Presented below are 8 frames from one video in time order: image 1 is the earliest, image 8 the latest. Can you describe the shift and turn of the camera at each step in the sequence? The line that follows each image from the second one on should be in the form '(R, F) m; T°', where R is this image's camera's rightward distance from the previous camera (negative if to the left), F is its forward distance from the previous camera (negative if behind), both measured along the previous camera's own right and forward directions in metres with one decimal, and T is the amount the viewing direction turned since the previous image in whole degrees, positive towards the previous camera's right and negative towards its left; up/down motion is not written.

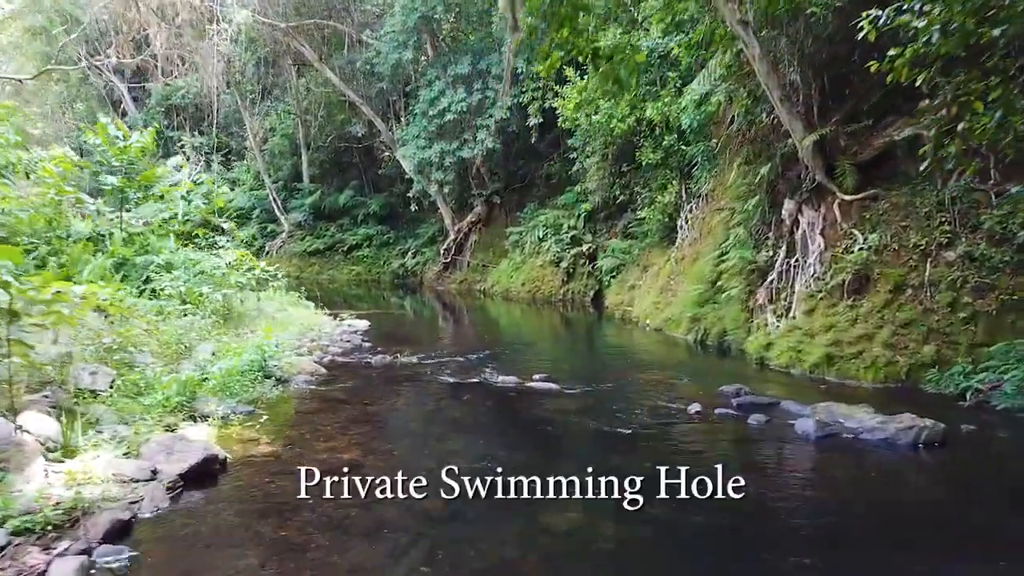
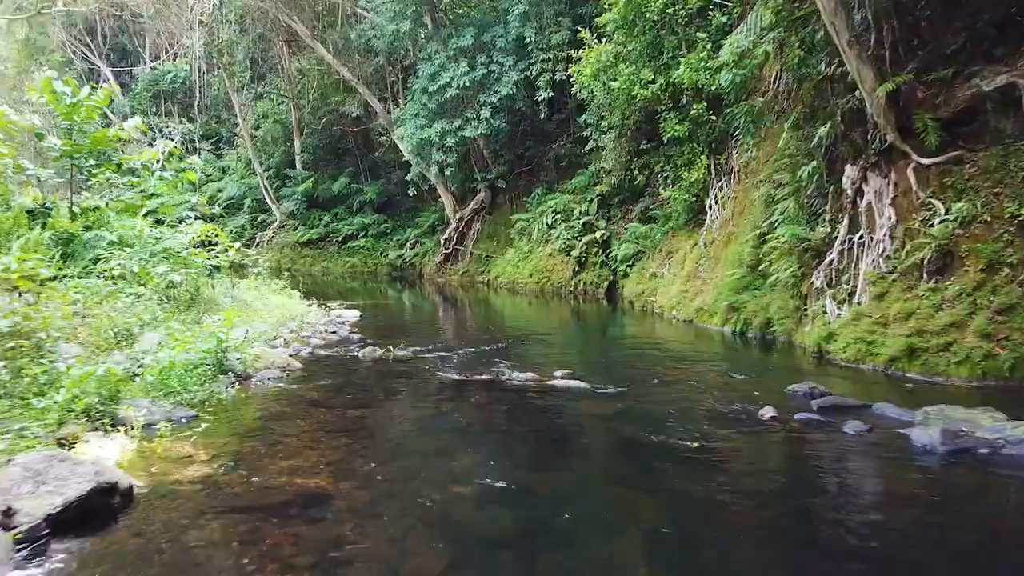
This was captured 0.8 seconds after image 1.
(-0.1, +1.4) m; 0°
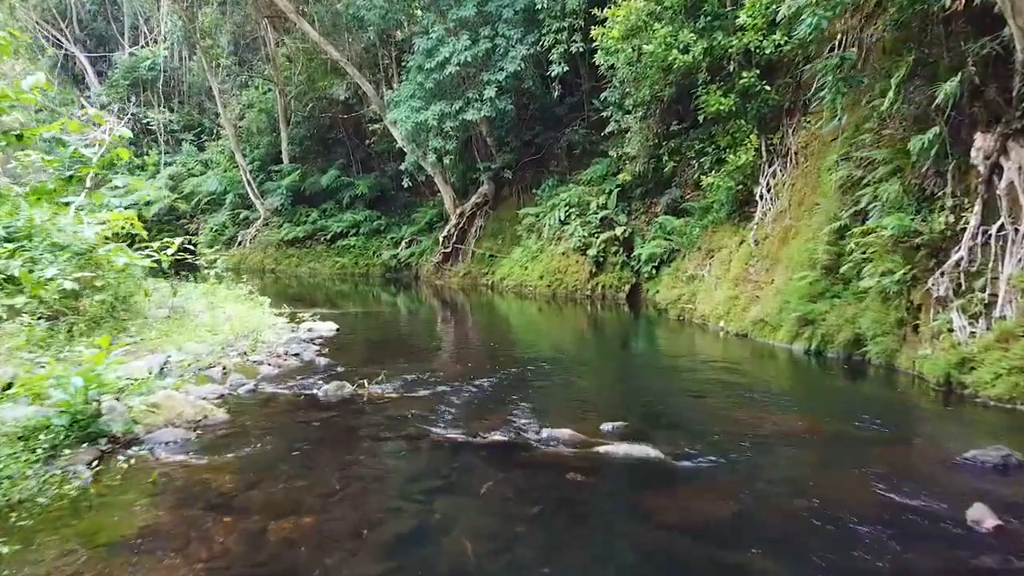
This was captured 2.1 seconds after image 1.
(-0.1, +2.1) m; 0°
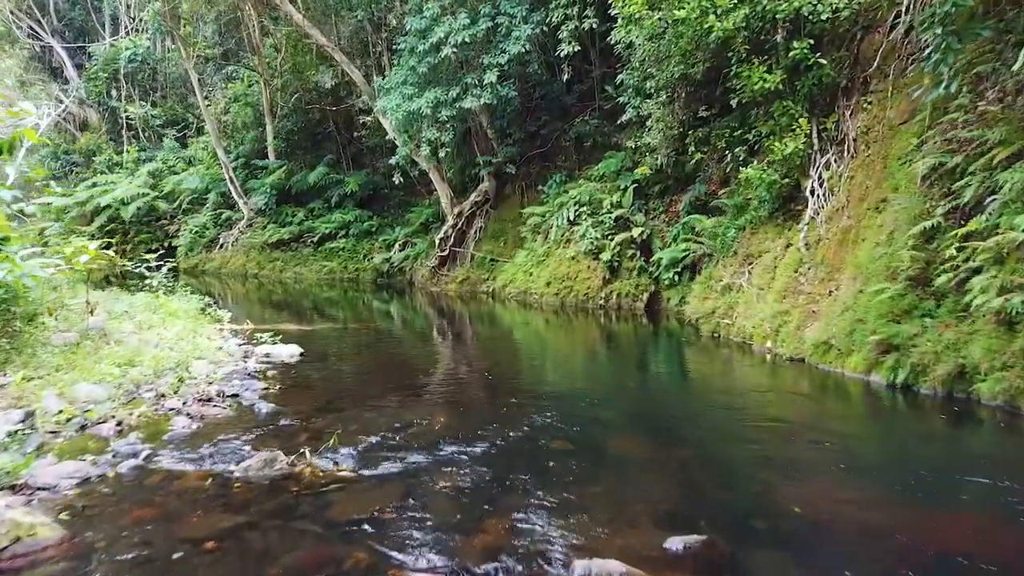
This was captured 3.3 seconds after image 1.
(0.0, +1.6) m; 0°
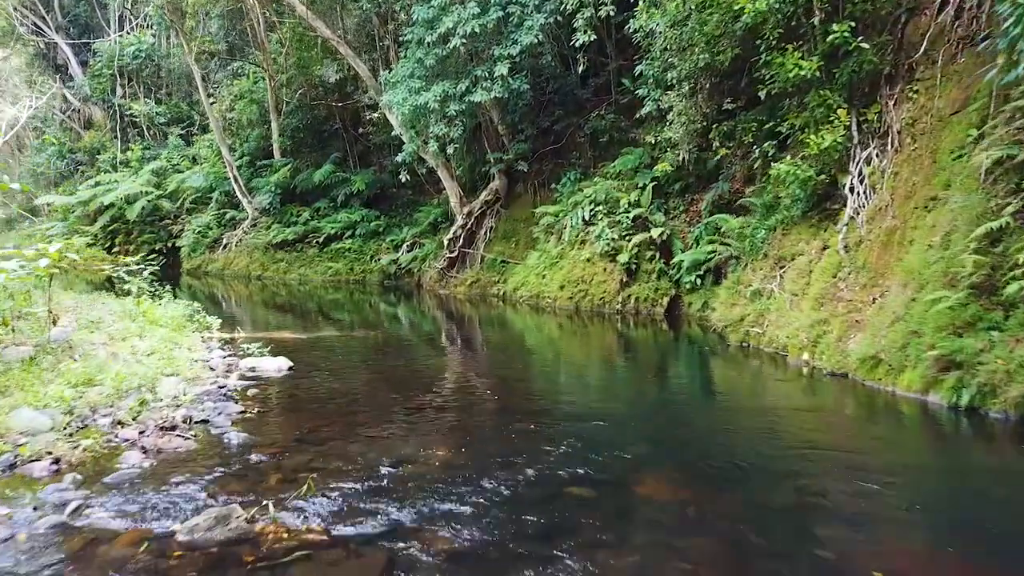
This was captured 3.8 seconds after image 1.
(0.0, +0.7) m; -1°
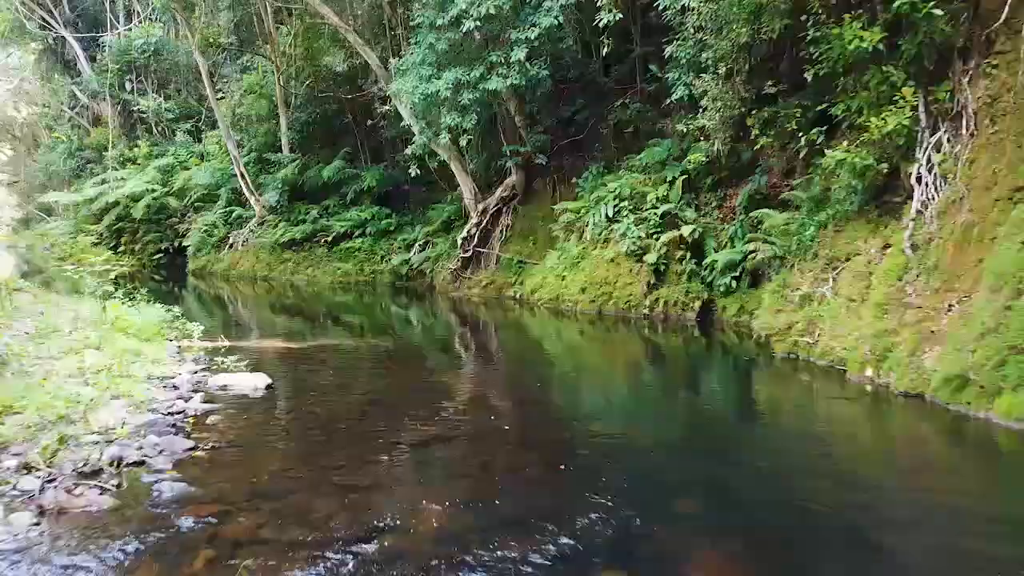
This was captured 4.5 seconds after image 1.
(0.0, +1.0) m; -1°
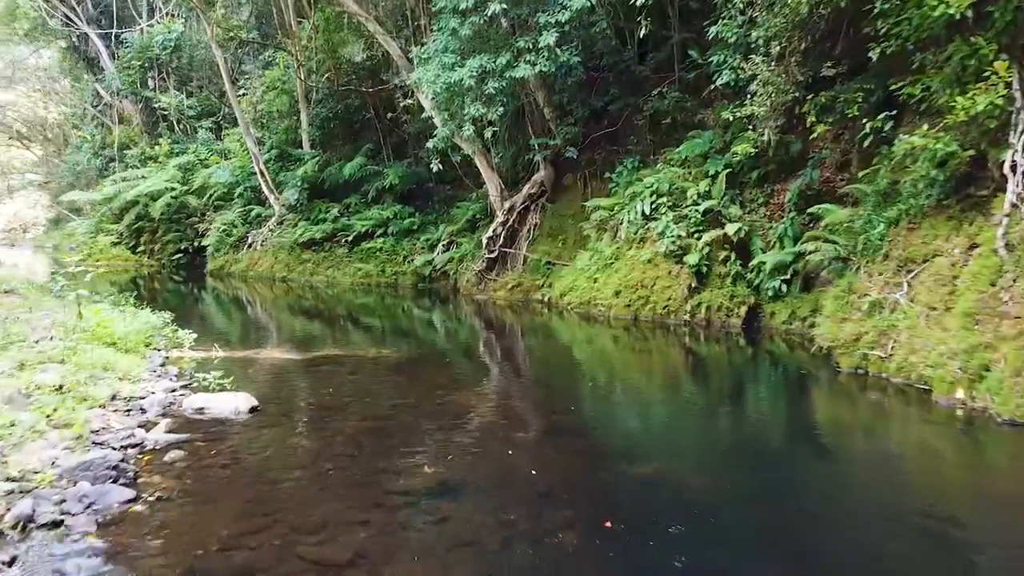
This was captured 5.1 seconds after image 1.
(0.0, +0.9) m; -2°
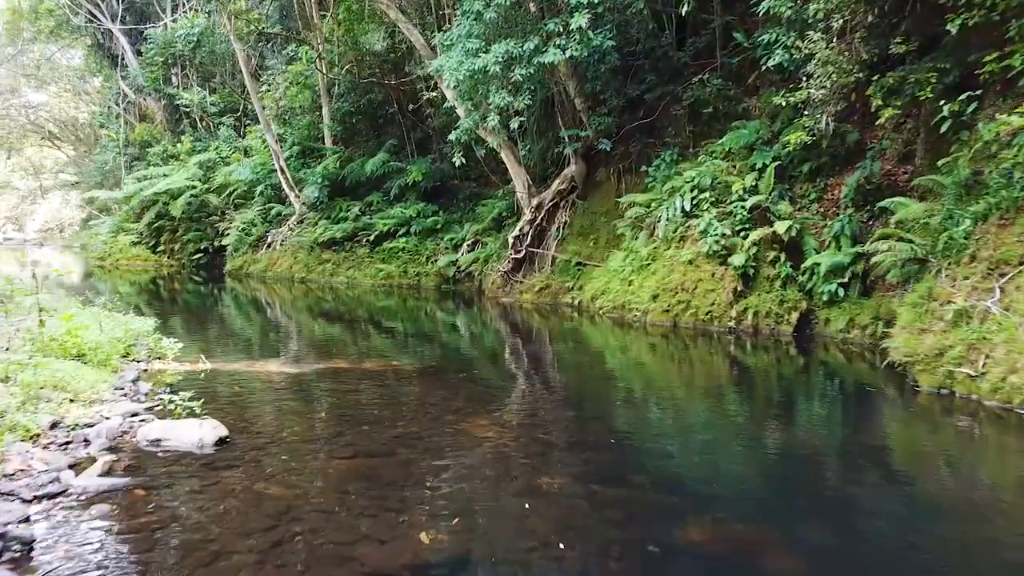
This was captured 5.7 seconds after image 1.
(0.0, +0.8) m; -2°
